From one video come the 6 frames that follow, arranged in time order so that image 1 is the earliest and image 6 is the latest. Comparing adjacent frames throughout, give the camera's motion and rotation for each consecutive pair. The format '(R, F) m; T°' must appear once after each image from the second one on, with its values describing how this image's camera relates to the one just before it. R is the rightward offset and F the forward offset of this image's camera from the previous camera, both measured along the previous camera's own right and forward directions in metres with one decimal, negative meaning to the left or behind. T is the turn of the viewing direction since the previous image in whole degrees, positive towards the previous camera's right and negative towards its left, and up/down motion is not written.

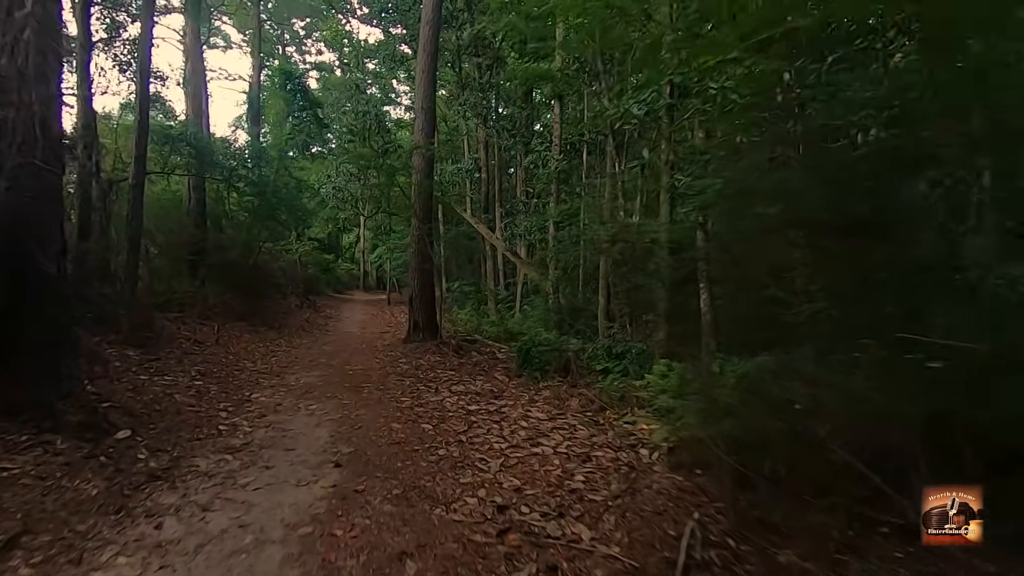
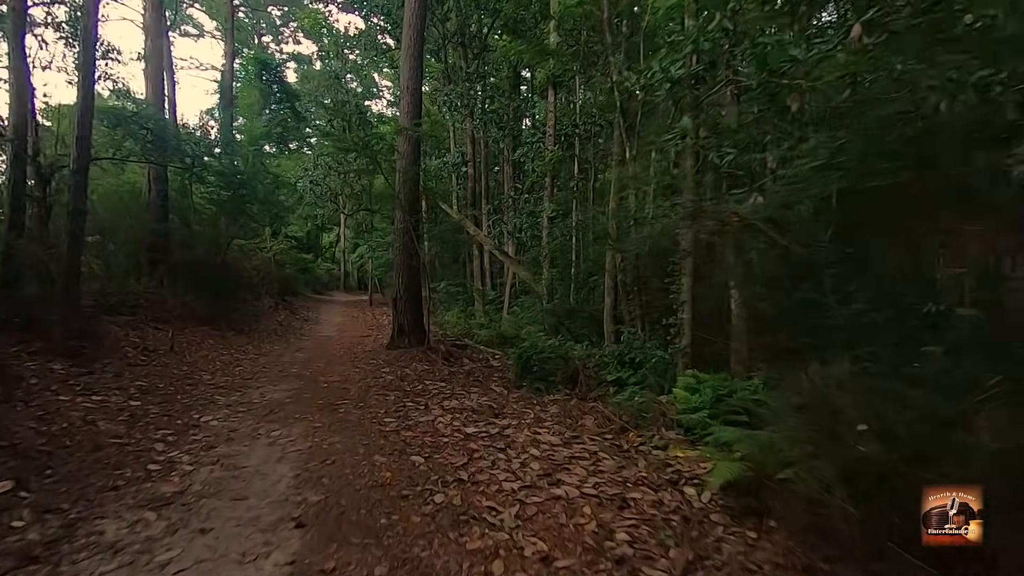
(-0.3, +1.2) m; +2°
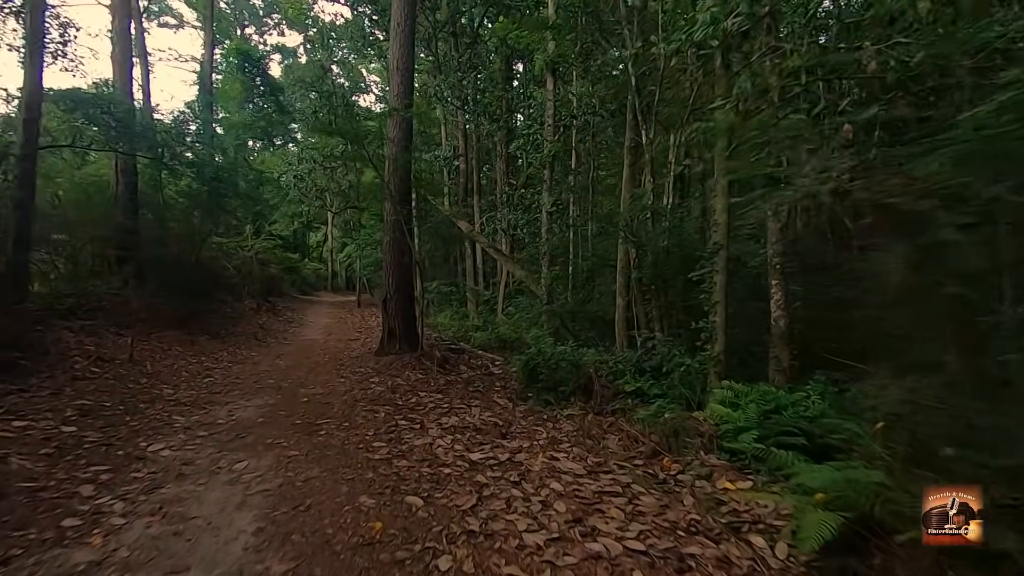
(-0.2, +1.0) m; +1°
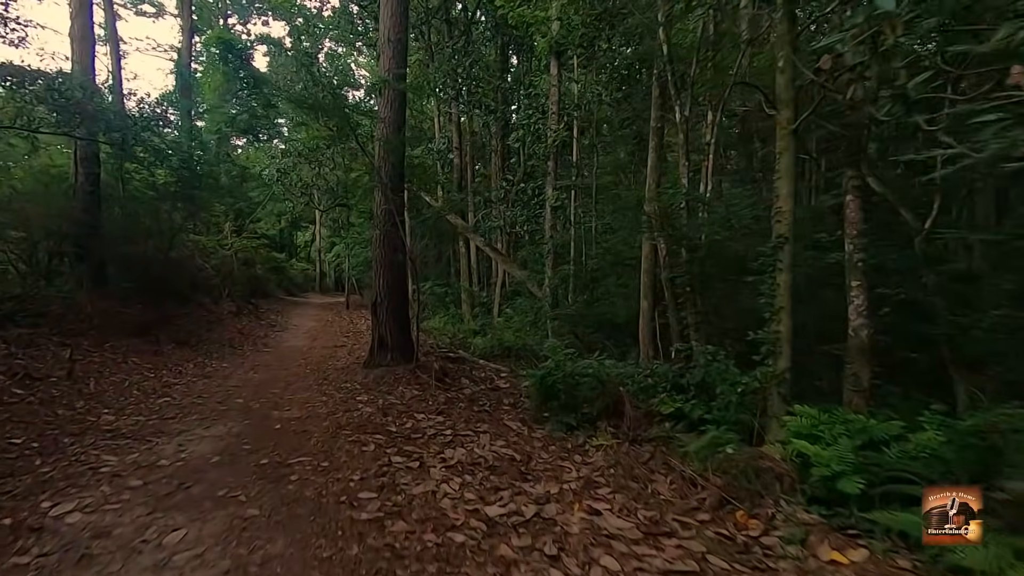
(-0.3, +1.2) m; +1°
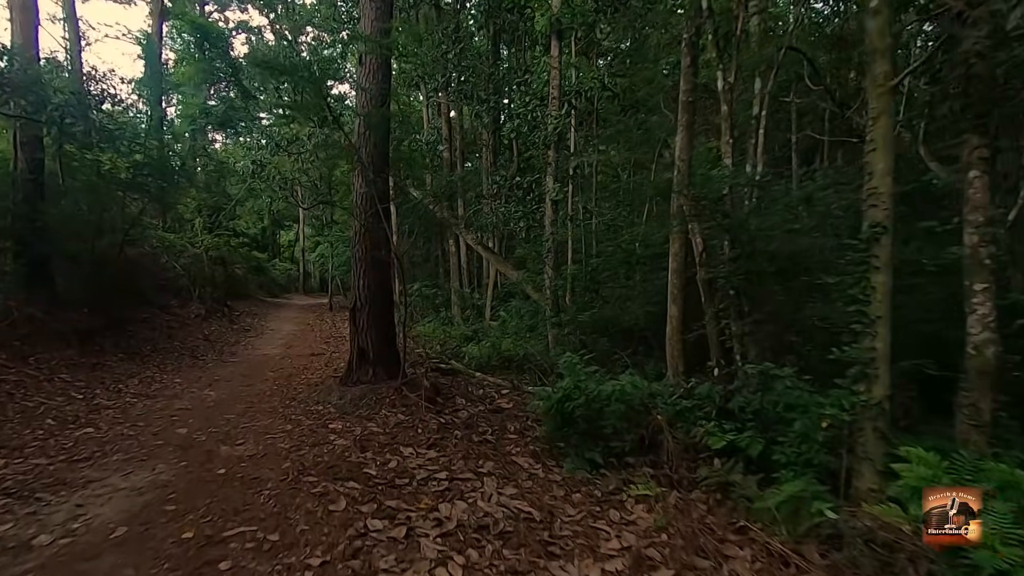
(-0.2, +1.3) m; +1°
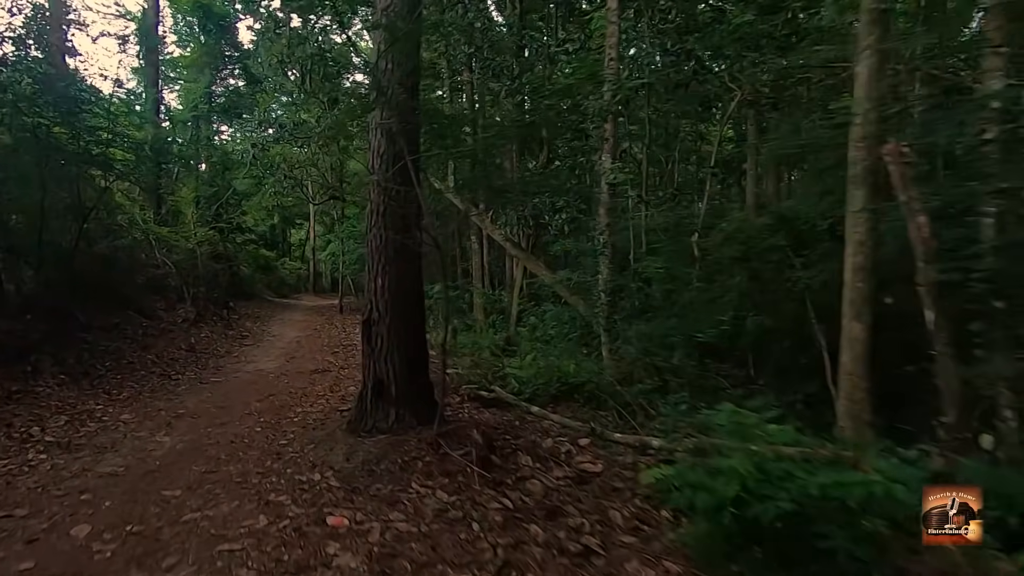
(-0.7, +2.4) m; -1°
